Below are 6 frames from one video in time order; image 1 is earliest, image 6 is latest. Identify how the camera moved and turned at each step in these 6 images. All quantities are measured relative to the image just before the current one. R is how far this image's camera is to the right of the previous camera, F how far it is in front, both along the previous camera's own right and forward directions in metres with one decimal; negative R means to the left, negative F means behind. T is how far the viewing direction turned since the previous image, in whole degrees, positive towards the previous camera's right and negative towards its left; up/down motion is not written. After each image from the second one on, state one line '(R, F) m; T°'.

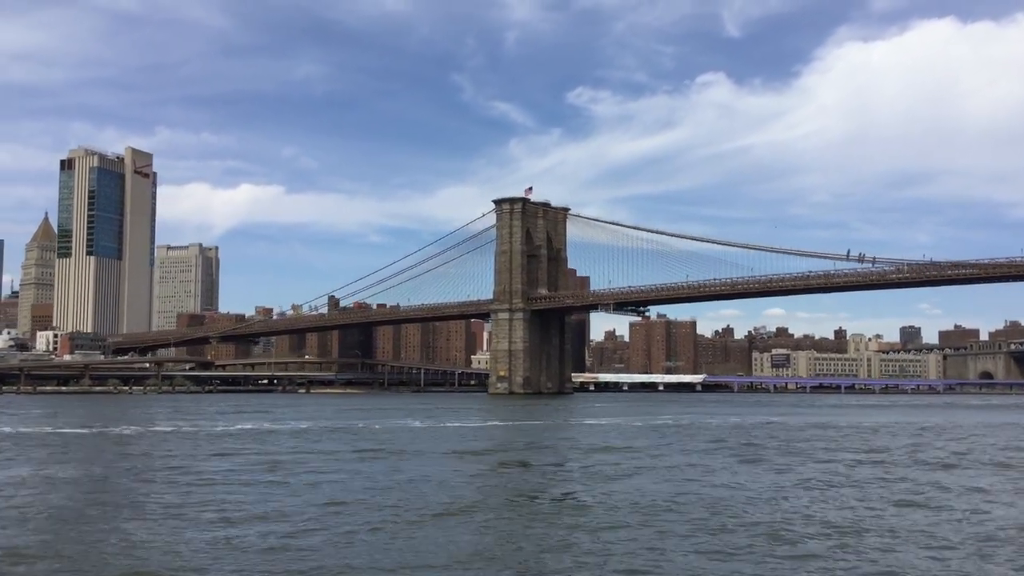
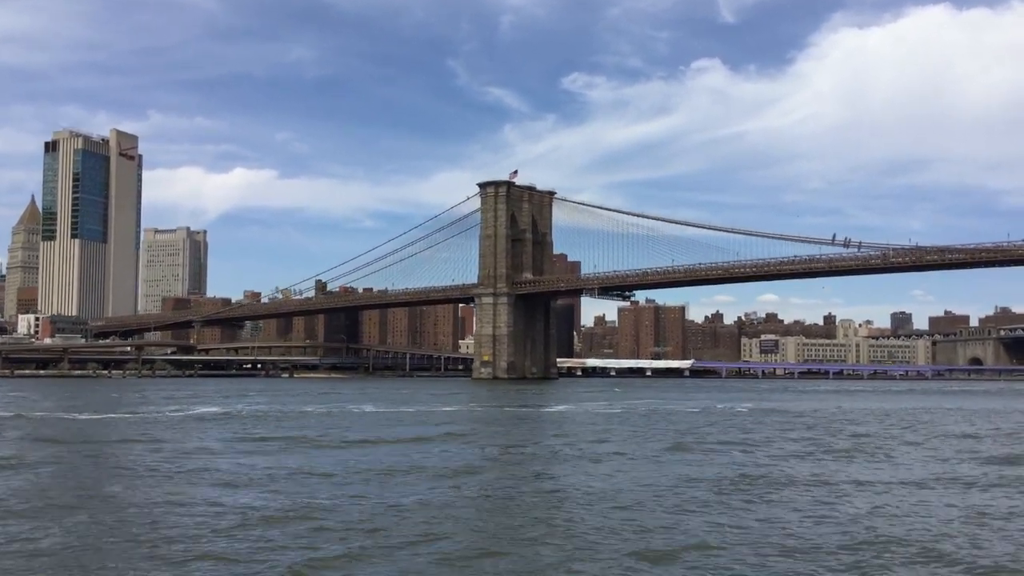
(+0.7, +0.7) m; 0°
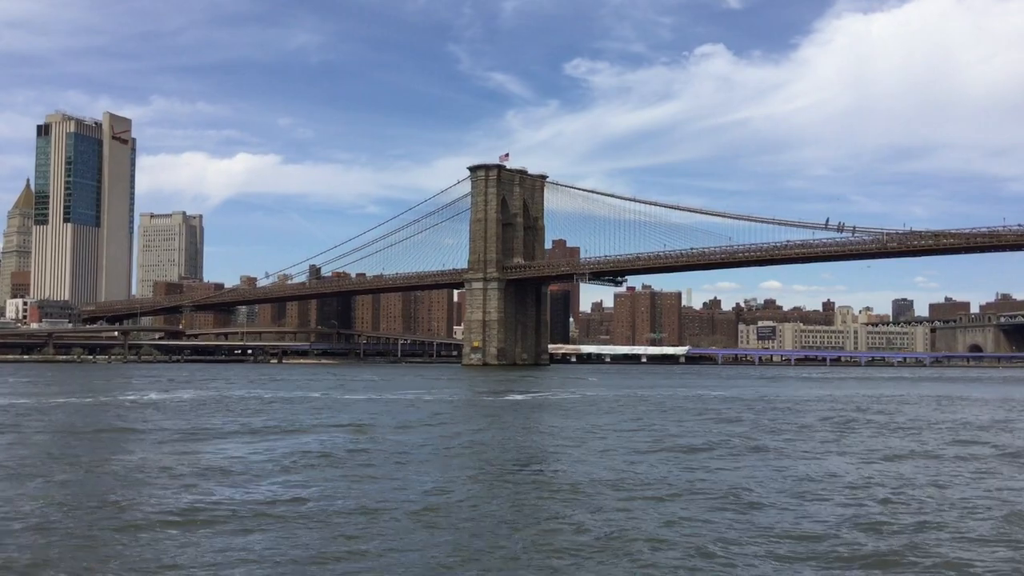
(+0.9, +1.0) m; 0°
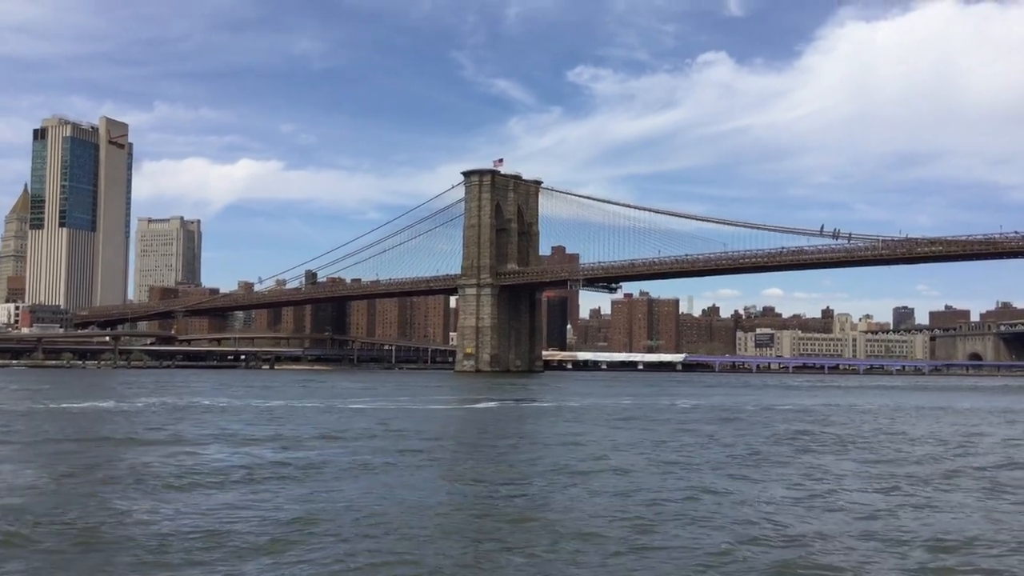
(+0.6, +0.6) m; 0°
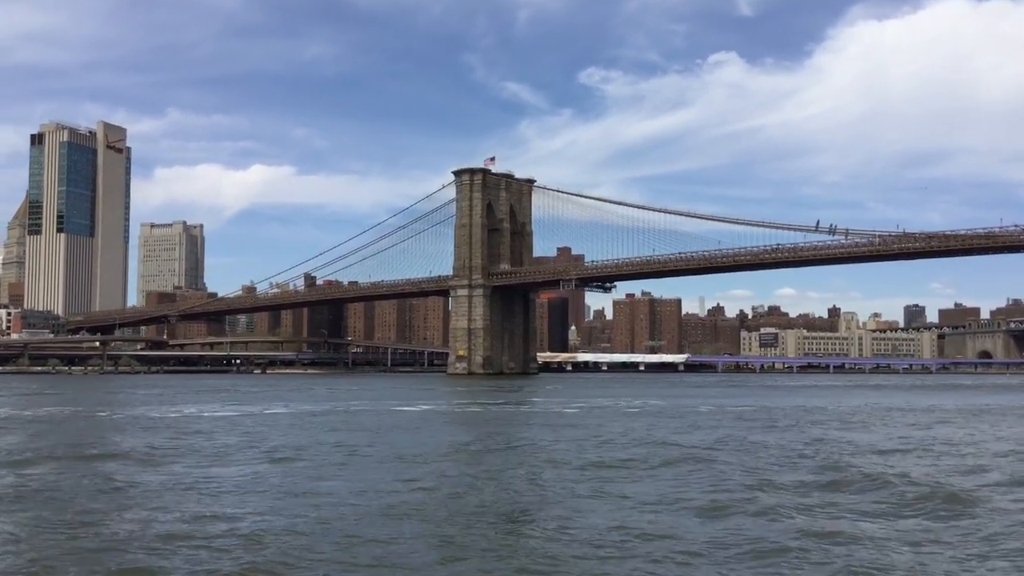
(+1.4, +1.3) m; -1°
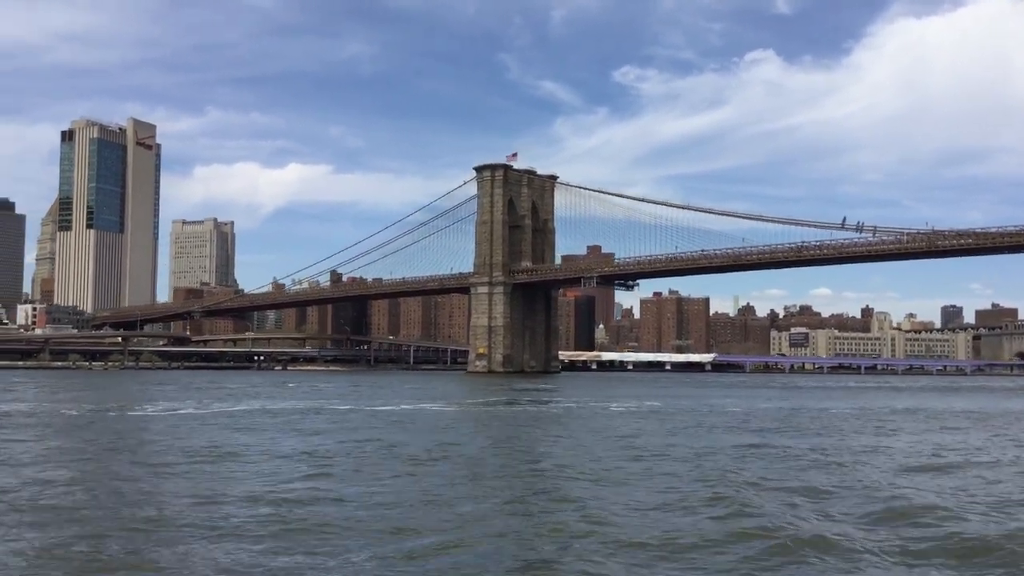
(+0.8, +0.9) m; -2°
